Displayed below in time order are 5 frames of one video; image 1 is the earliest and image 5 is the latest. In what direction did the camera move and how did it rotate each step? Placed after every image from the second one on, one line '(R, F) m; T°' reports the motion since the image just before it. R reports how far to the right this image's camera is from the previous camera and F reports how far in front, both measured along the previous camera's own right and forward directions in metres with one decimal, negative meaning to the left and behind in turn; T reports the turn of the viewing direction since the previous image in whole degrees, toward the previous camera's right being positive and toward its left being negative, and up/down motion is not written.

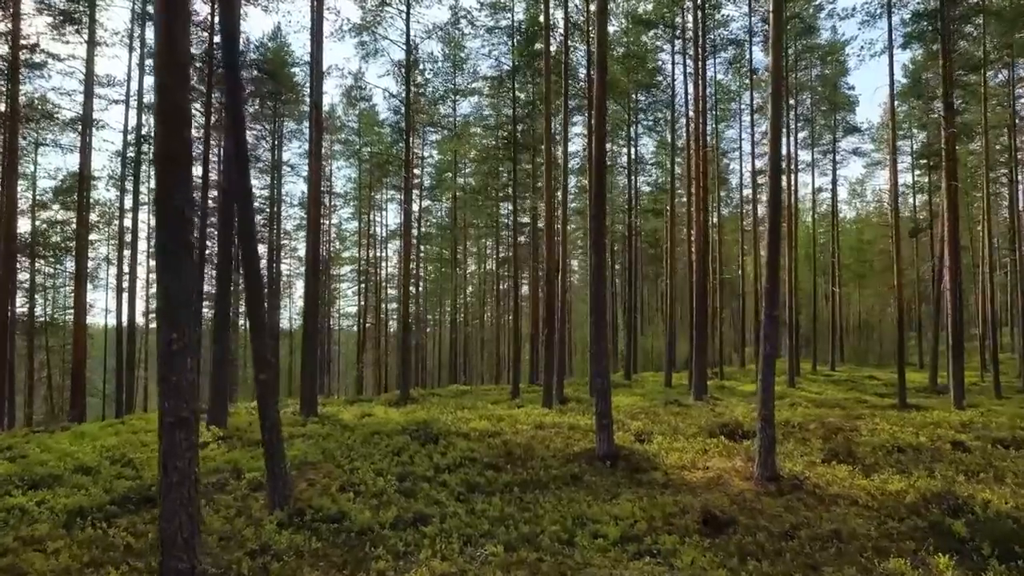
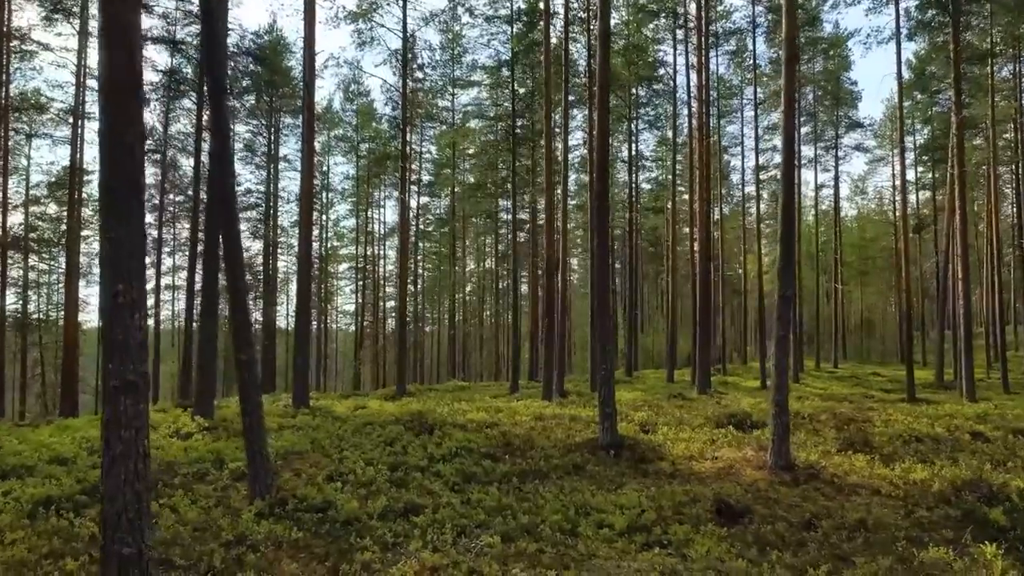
(0.0, +0.5) m; 0°
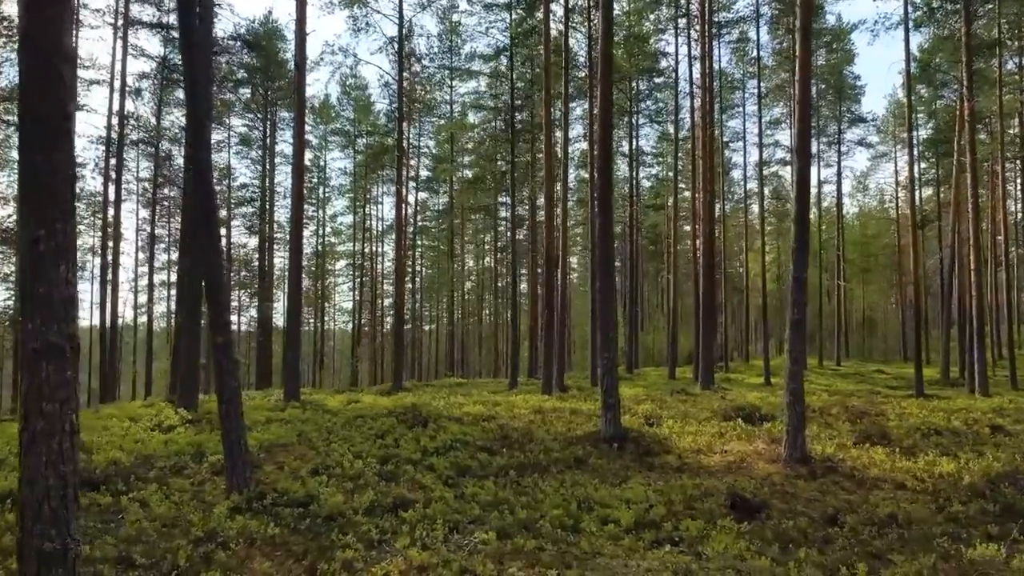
(0.0, +0.5) m; 0°
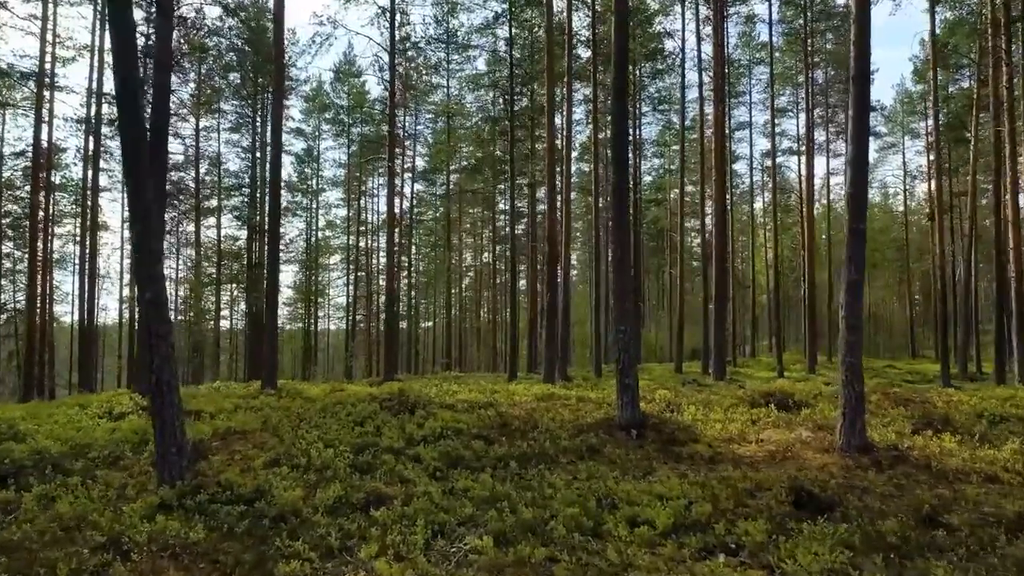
(0.0, +1.2) m; 0°
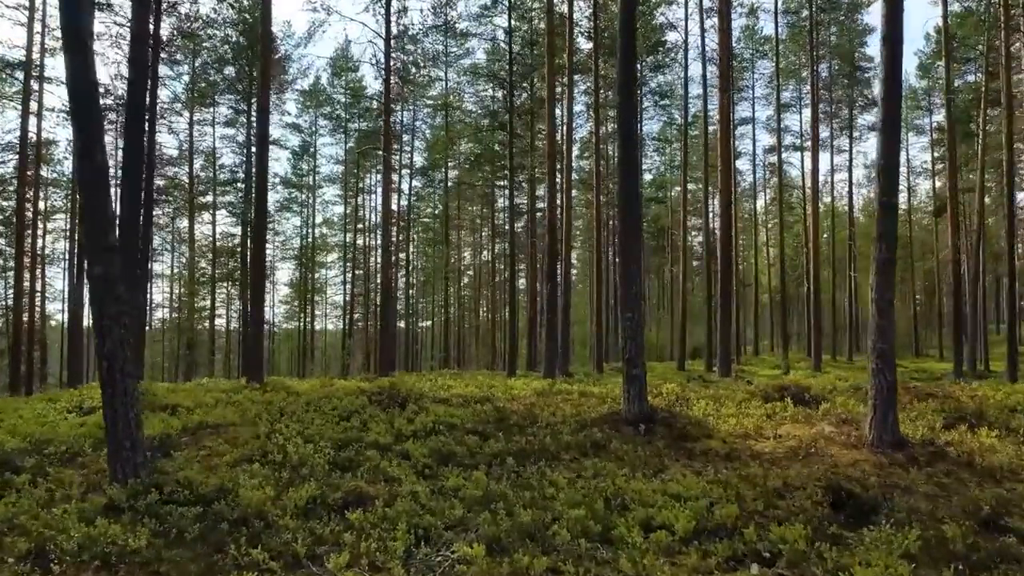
(0.0, +0.5) m; 0°
